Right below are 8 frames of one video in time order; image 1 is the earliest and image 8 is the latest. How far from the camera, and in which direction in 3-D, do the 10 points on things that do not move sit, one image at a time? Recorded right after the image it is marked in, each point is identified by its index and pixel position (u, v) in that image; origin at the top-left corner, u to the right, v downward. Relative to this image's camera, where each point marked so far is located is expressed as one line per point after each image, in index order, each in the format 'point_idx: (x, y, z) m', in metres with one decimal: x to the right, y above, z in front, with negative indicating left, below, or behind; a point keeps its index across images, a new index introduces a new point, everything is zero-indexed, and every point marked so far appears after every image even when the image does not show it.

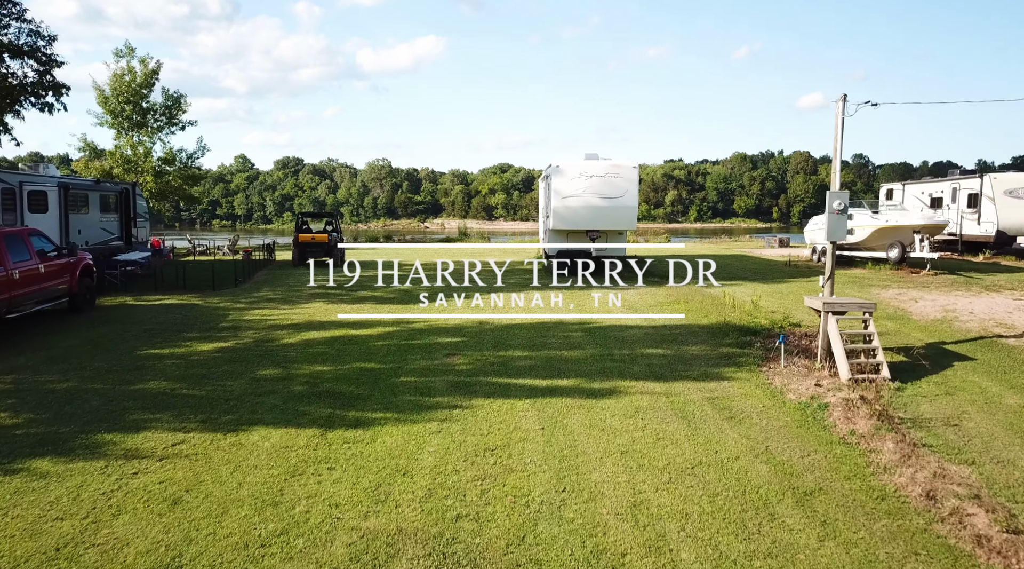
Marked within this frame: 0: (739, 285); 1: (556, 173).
0: (+4.9, 0.0, +17.2) m
1: (+1.0, +2.4, +17.6) m
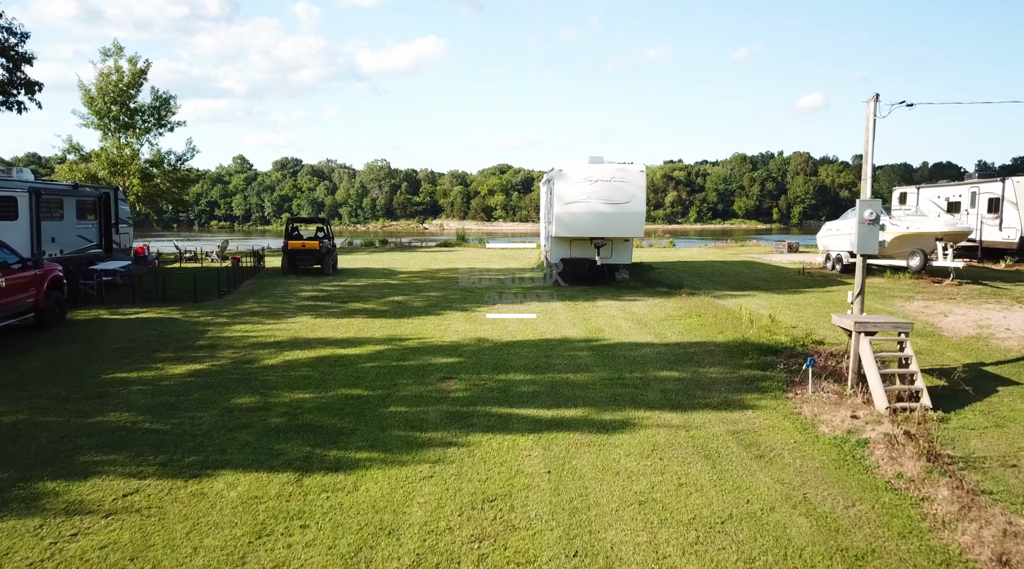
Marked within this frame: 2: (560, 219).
0: (+4.9, -0.2, +16.3) m
1: (+1.0, +2.2, +16.6) m
2: (+1.0, +1.4, +16.6) m
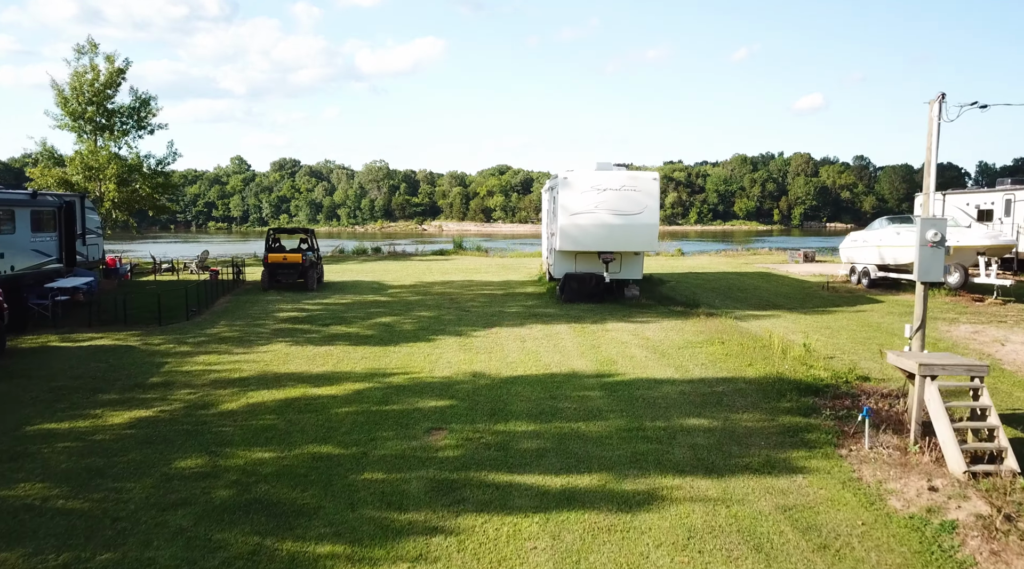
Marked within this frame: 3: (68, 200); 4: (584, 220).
0: (+4.9, -0.6, +14.8) m
1: (+1.0, +1.9, +15.1) m
2: (+1.0, +1.0, +15.1) m
3: (-9.3, +1.8, +16.7) m
4: (+1.4, +1.2, +15.0) m
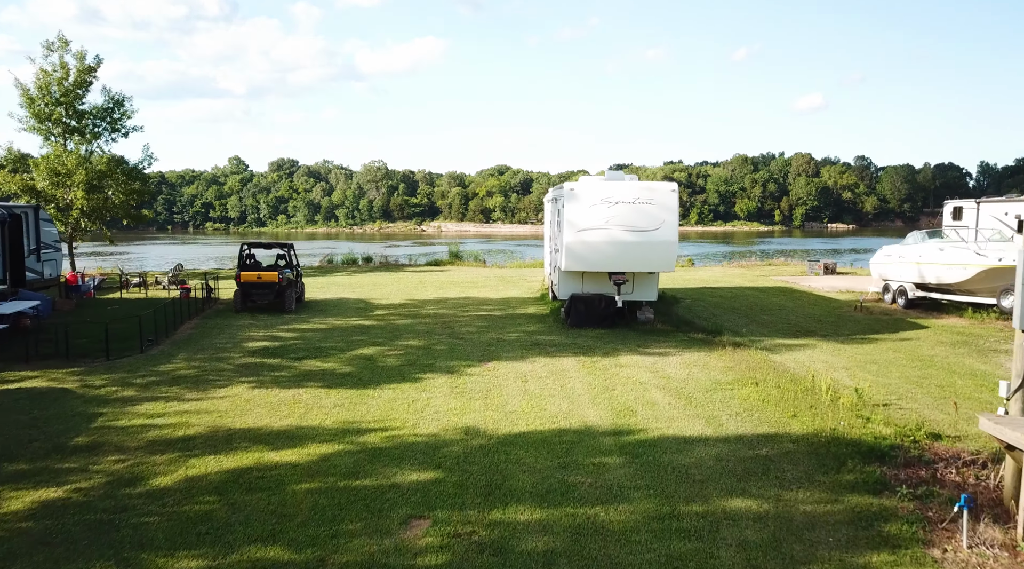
0: (+4.9, -1.0, +13.1) m
1: (+1.0, +1.5, +13.4) m
2: (+1.0, +0.6, +13.3) m
3: (-9.3, +1.4, +15.0) m
4: (+1.4, +0.8, +13.3) m
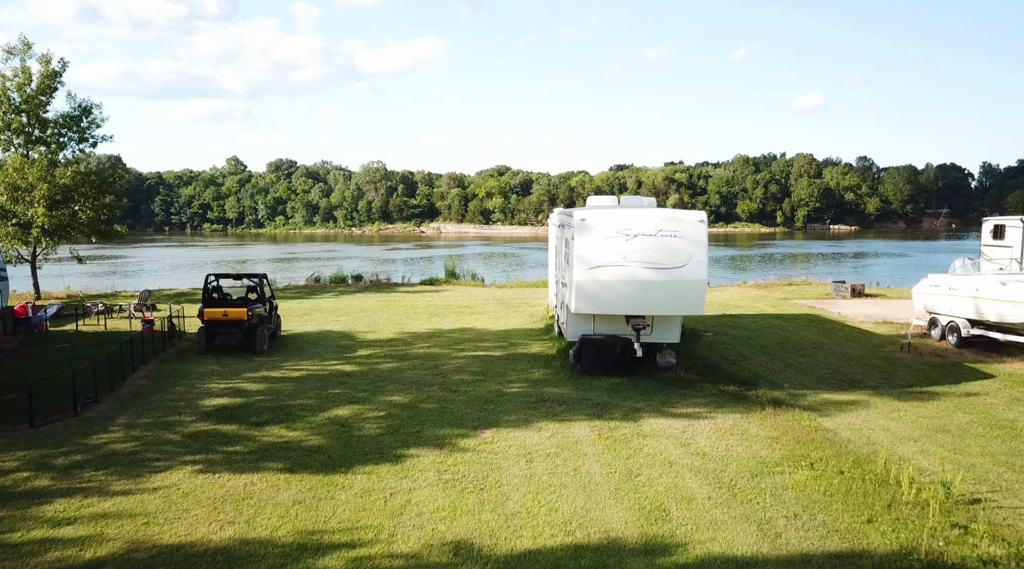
0: (+4.9, -1.6, +11.1) m
1: (+1.0, +0.8, +11.5) m
2: (+1.0, -0.1, +11.4) m
3: (-9.3, +0.7, +13.1) m
4: (+1.4, +0.1, +11.4) m
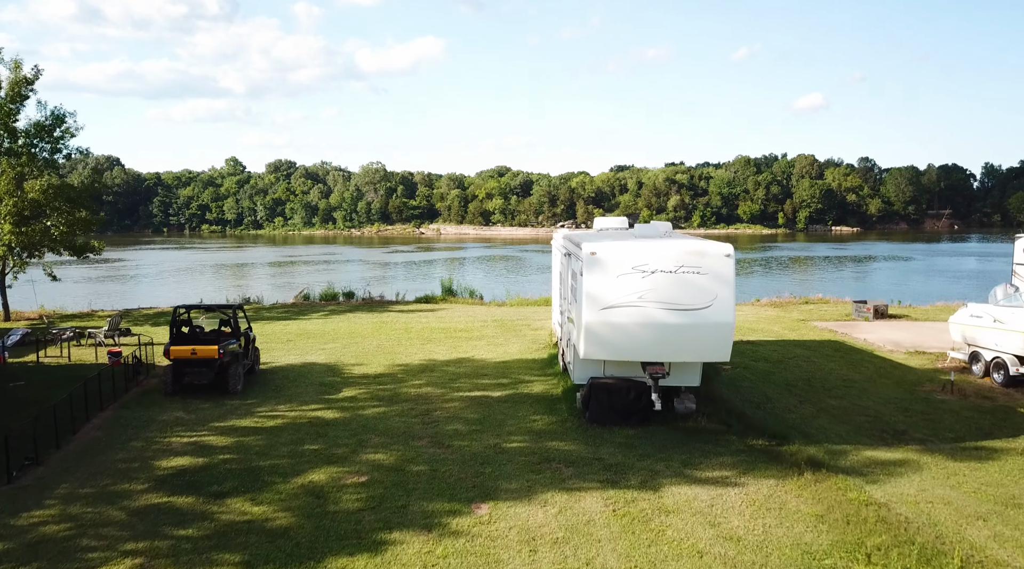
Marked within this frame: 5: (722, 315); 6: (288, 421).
0: (+4.9, -2.2, +9.8) m
1: (+1.0, +0.3, +10.1) m
2: (+1.0, -0.6, +10.0) m
3: (-9.3, +0.2, +11.7) m
4: (+1.4, -0.4, +10.0) m
5: (+2.6, -0.4, +10.0) m
6: (-3.3, -2.0, +11.6) m
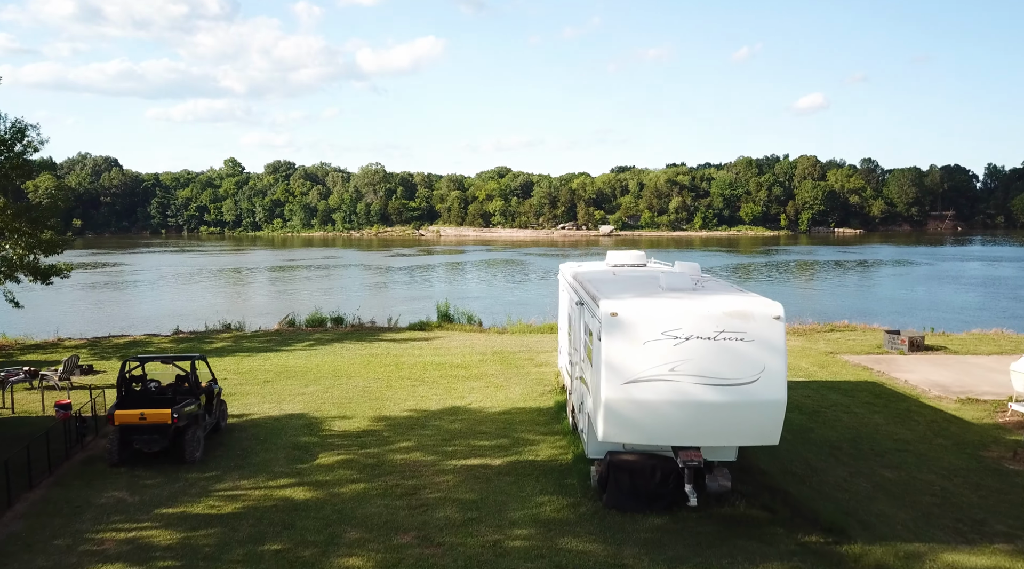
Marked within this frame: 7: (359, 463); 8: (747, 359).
0: (+5.0, -2.9, +8.0) m
1: (+1.0, -0.4, +8.3) m
2: (+1.0, -1.3, +8.3) m
3: (-9.2, -0.5, +9.9) m
4: (+1.4, -1.1, +8.2) m
5: (+2.7, -1.1, +8.2) m
6: (-3.2, -2.7, +9.8) m
7: (-2.1, -2.5, +11.3) m
8: (+2.4, -0.8, +8.2) m
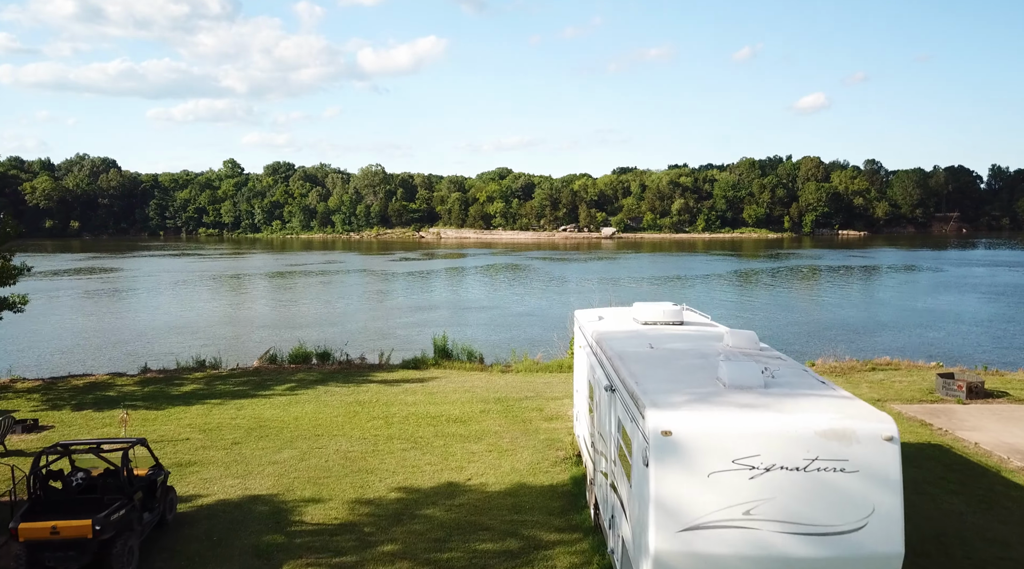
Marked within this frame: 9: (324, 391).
0: (+5.1, -3.7, +5.7) m
1: (+1.1, -1.3, +6.1) m
2: (+1.1, -2.1, +6.0) m
3: (-9.1, -1.3, +7.7) m
4: (+1.5, -1.9, +6.0) m
5: (+2.8, -1.9, +5.9) m
6: (-3.1, -3.5, +7.5) m
7: (-2.0, -3.3, +9.1) m
8: (+2.5, -1.6, +6.0) m
9: (-4.2, -2.3, +17.8) m
